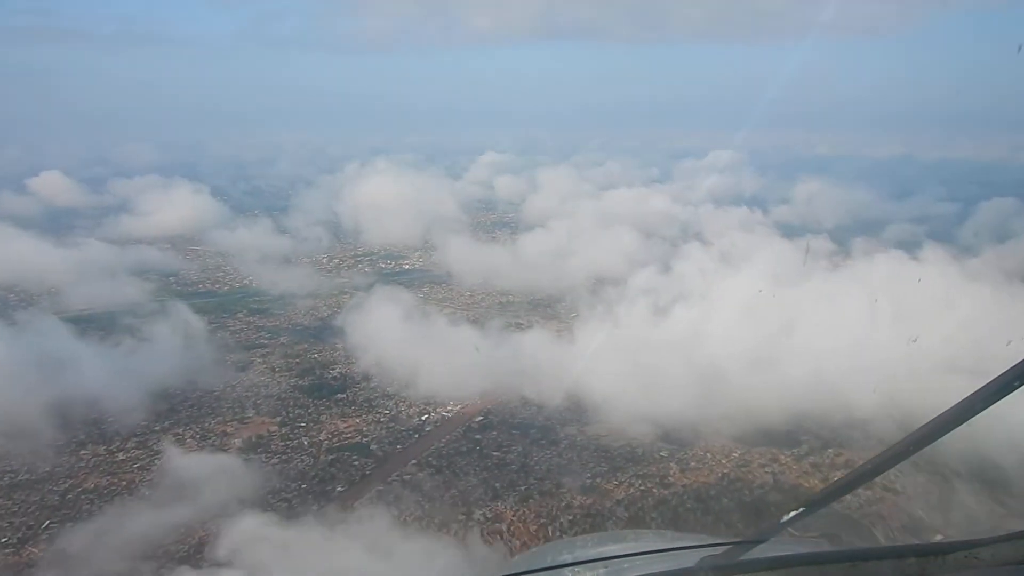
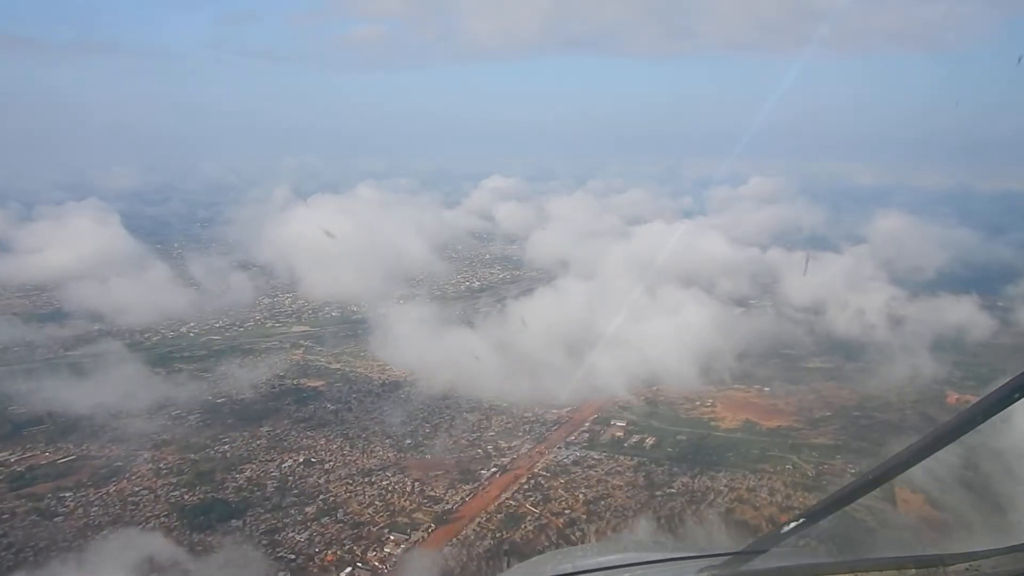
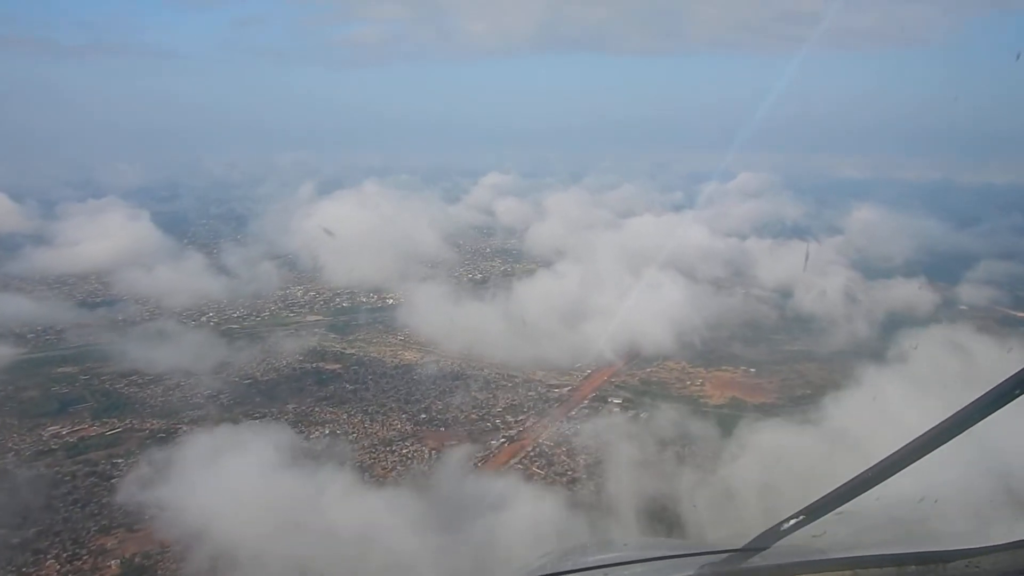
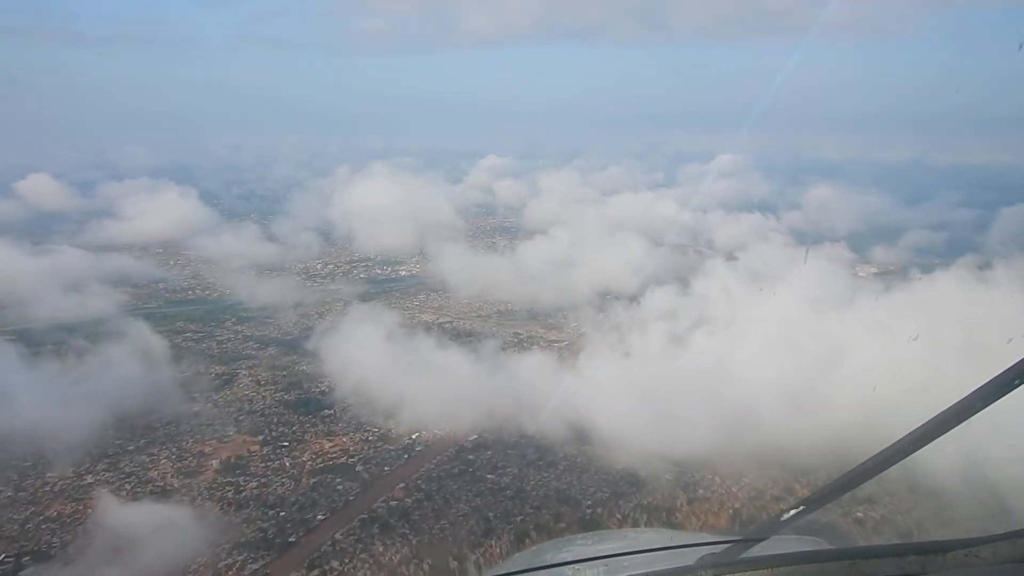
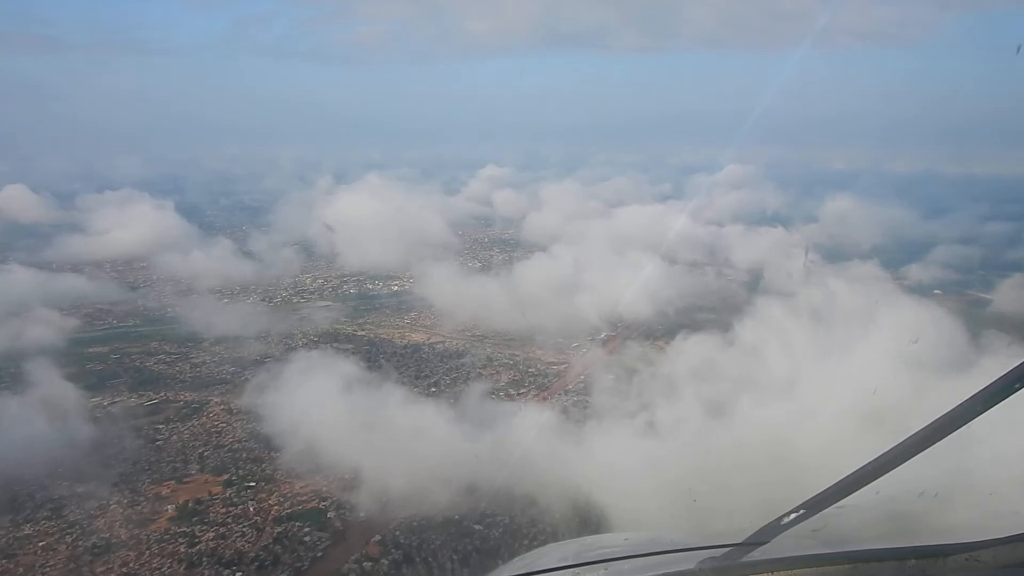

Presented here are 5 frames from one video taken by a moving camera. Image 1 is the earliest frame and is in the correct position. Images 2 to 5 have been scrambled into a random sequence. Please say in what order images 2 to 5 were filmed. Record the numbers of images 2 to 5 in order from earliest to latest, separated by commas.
4, 5, 3, 2
